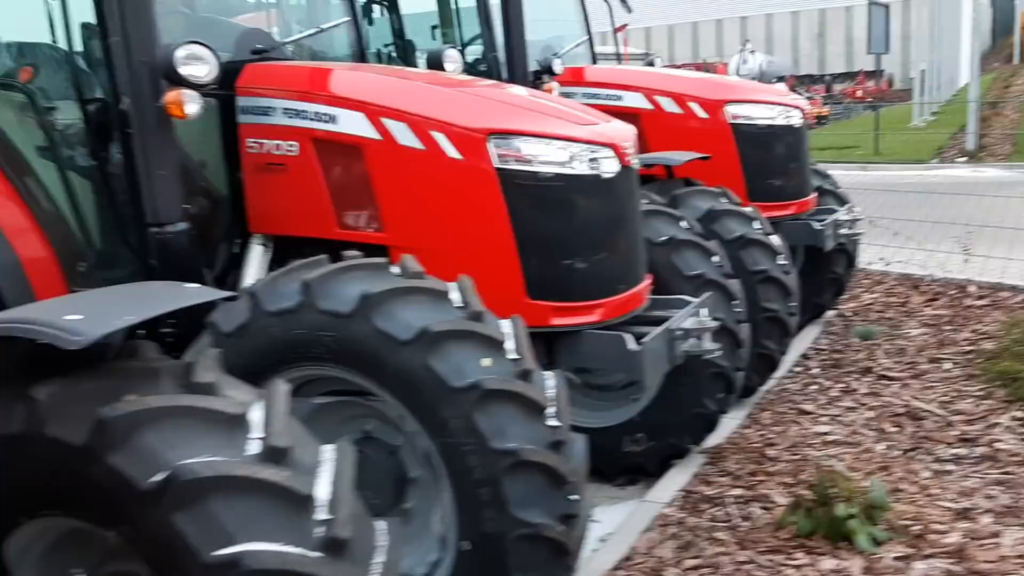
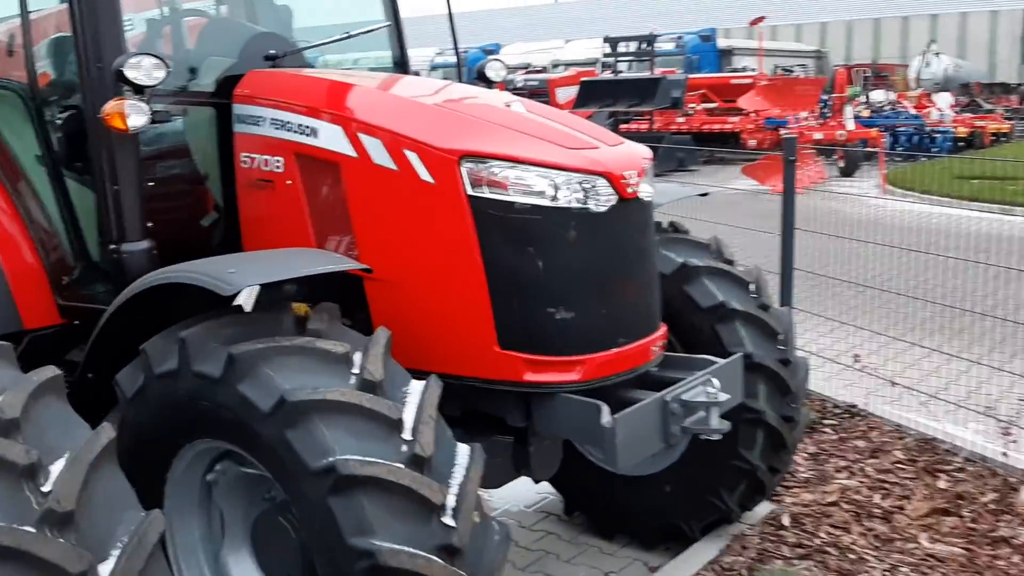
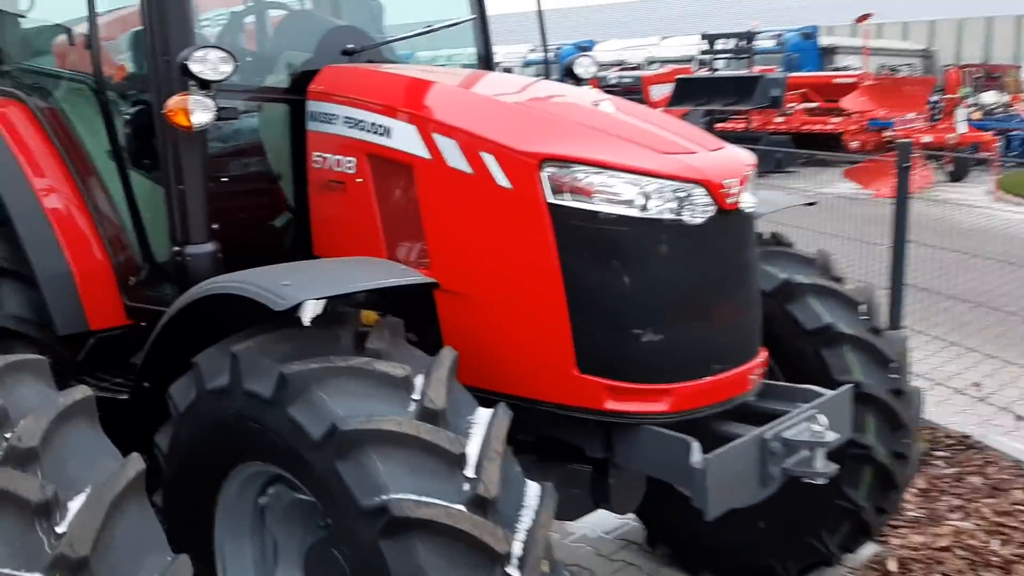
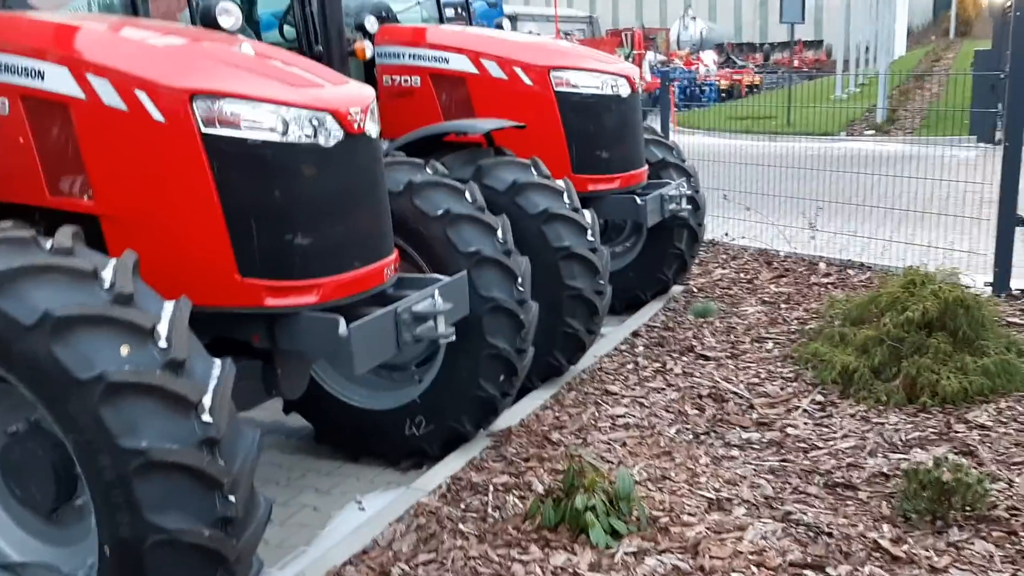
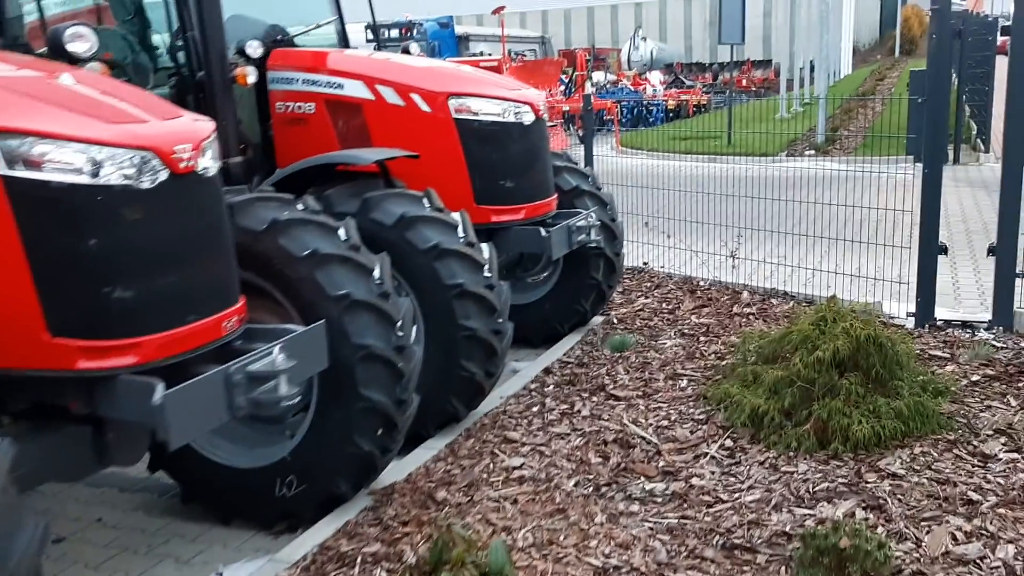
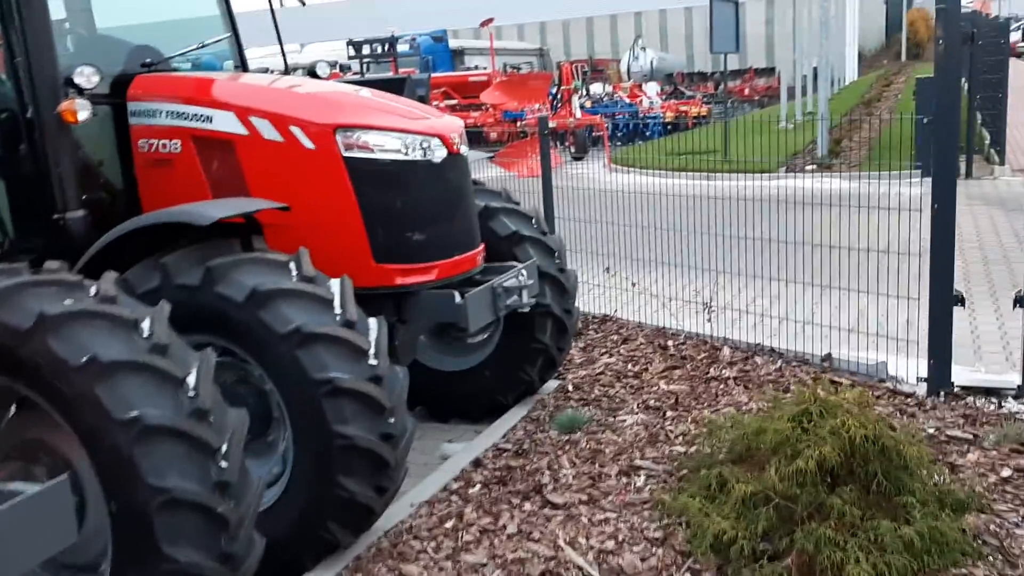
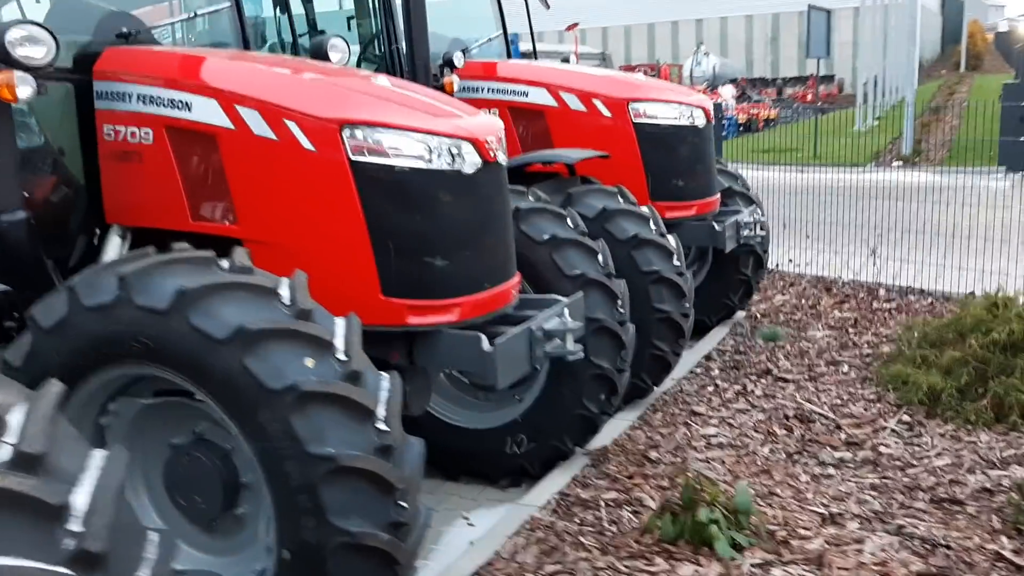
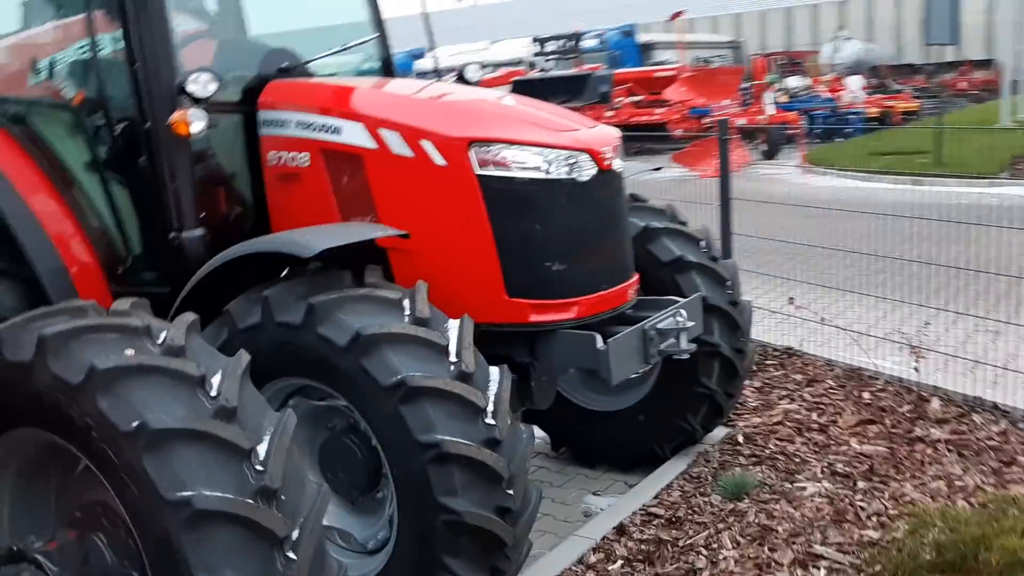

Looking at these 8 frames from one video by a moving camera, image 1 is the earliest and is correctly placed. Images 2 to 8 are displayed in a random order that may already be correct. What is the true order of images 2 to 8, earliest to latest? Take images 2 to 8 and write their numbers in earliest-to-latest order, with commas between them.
7, 4, 5, 6, 8, 2, 3
